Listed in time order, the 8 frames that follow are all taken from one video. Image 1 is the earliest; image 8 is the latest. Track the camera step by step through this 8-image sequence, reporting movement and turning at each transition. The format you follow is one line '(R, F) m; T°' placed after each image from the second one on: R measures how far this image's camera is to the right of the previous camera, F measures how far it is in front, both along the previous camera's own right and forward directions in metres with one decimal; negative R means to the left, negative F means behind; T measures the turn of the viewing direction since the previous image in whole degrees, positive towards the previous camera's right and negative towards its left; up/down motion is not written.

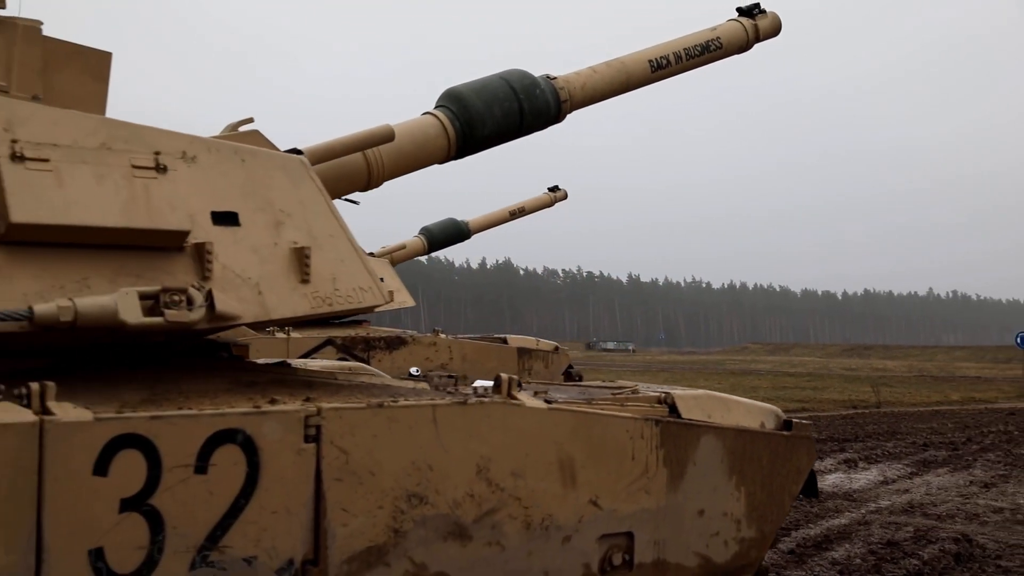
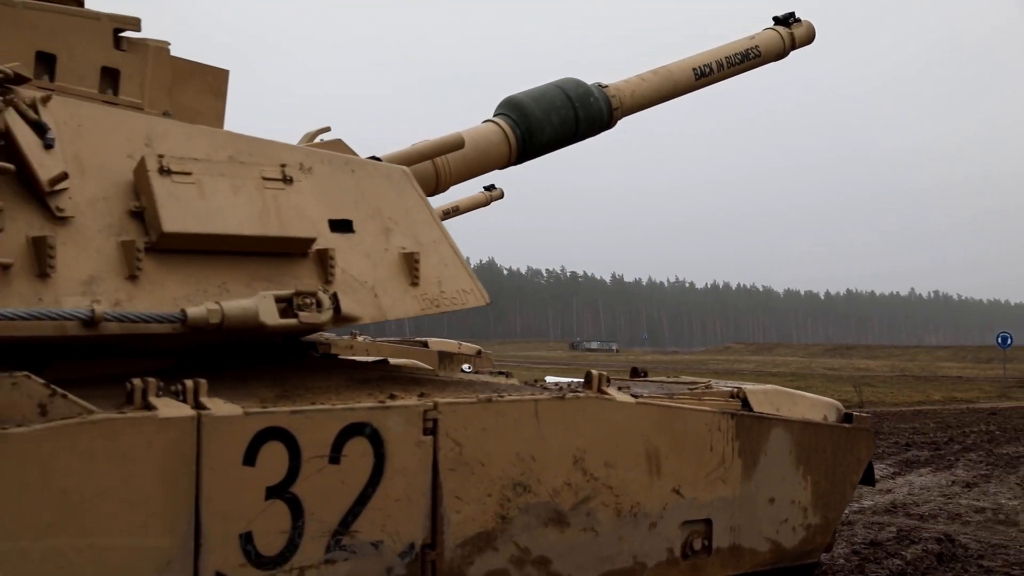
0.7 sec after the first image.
(-0.5, -0.4) m; 0°
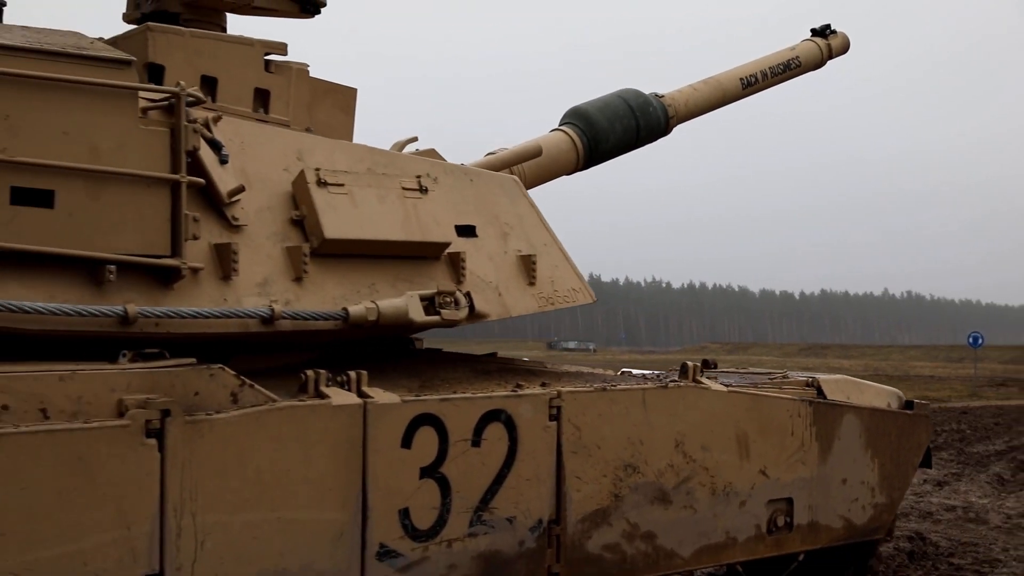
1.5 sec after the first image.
(-0.6, -0.5) m; +1°
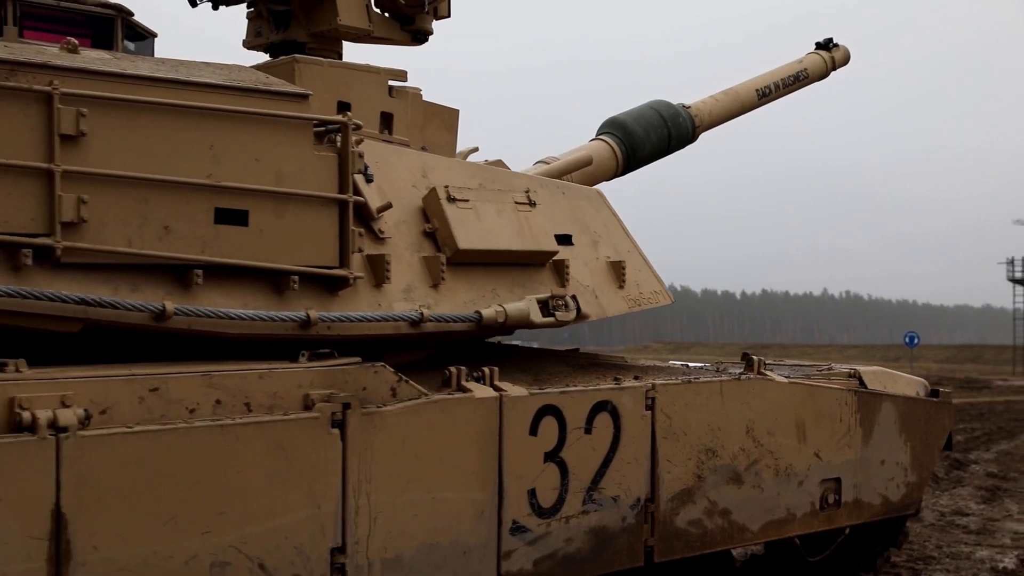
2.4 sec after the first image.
(-0.8, -0.7) m; +3°
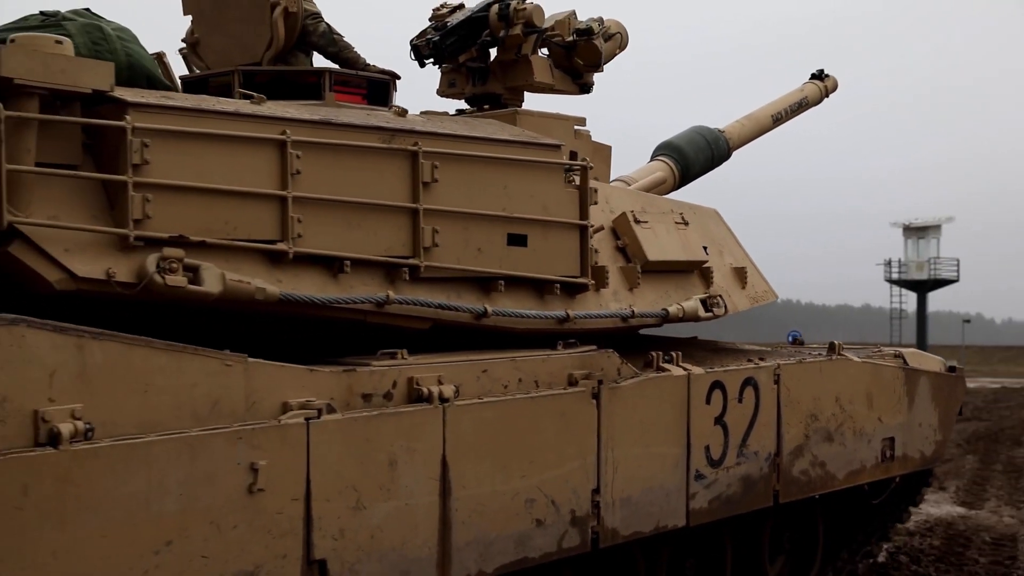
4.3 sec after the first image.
(-1.9, -1.6) m; +5°
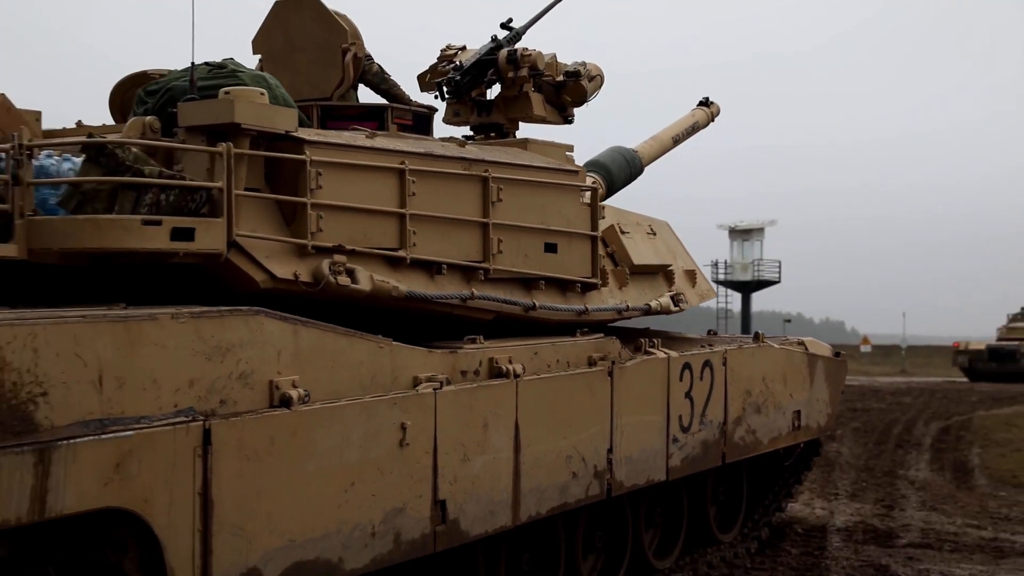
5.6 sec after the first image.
(-1.5, -1.5) m; +9°
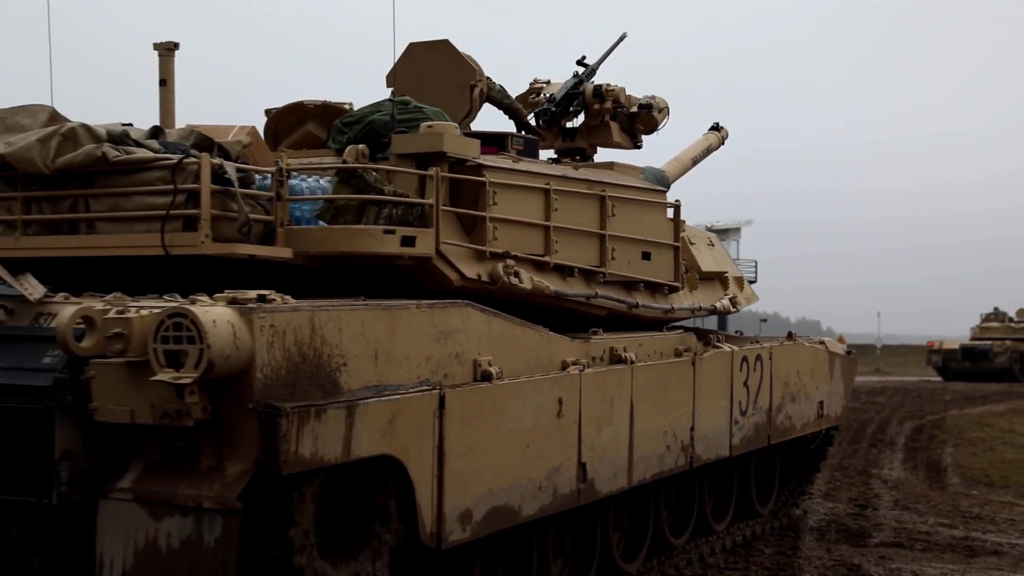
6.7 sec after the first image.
(-1.3, -1.5) m; +3°
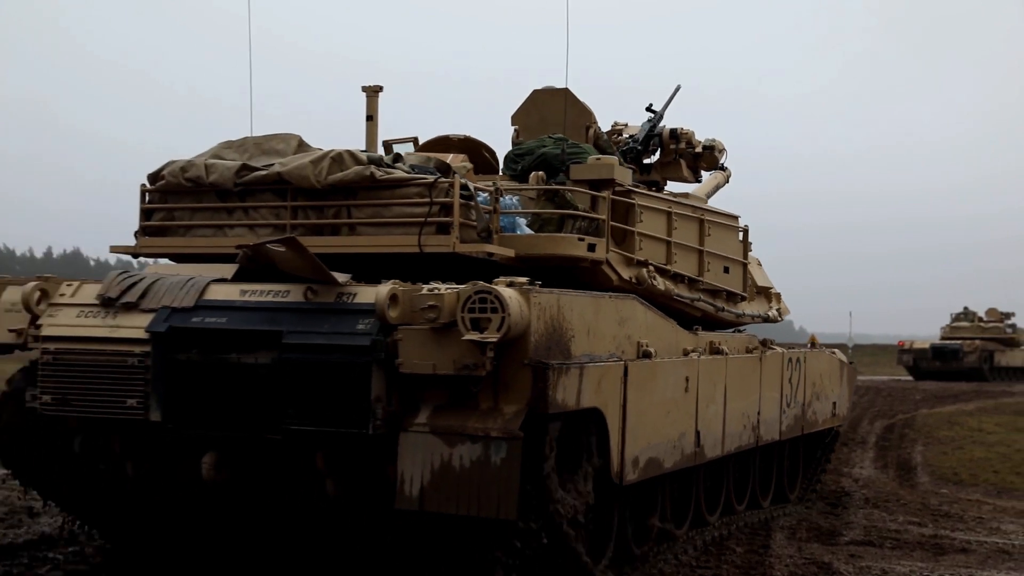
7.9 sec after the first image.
(-1.8, -2.0) m; +4°
